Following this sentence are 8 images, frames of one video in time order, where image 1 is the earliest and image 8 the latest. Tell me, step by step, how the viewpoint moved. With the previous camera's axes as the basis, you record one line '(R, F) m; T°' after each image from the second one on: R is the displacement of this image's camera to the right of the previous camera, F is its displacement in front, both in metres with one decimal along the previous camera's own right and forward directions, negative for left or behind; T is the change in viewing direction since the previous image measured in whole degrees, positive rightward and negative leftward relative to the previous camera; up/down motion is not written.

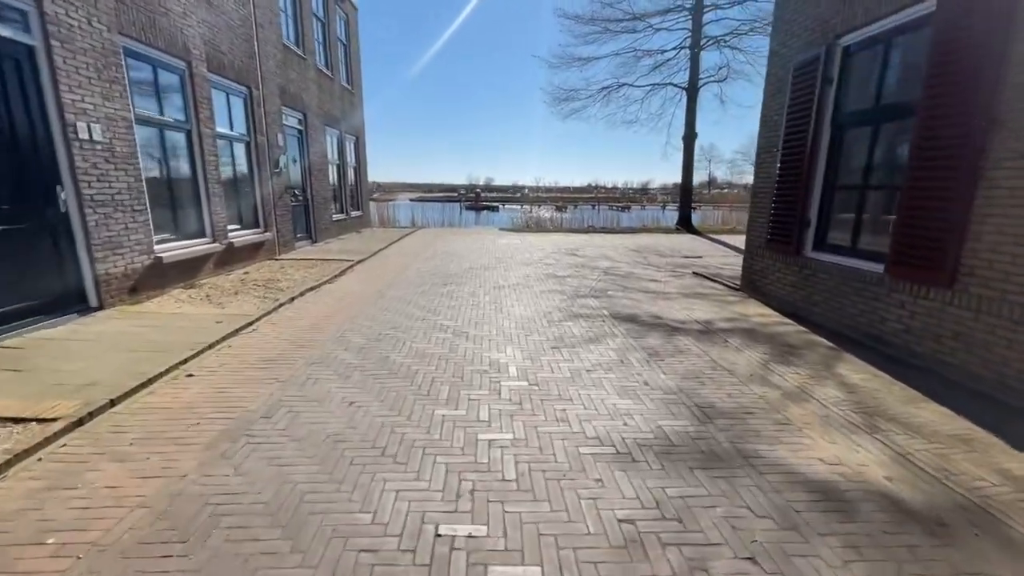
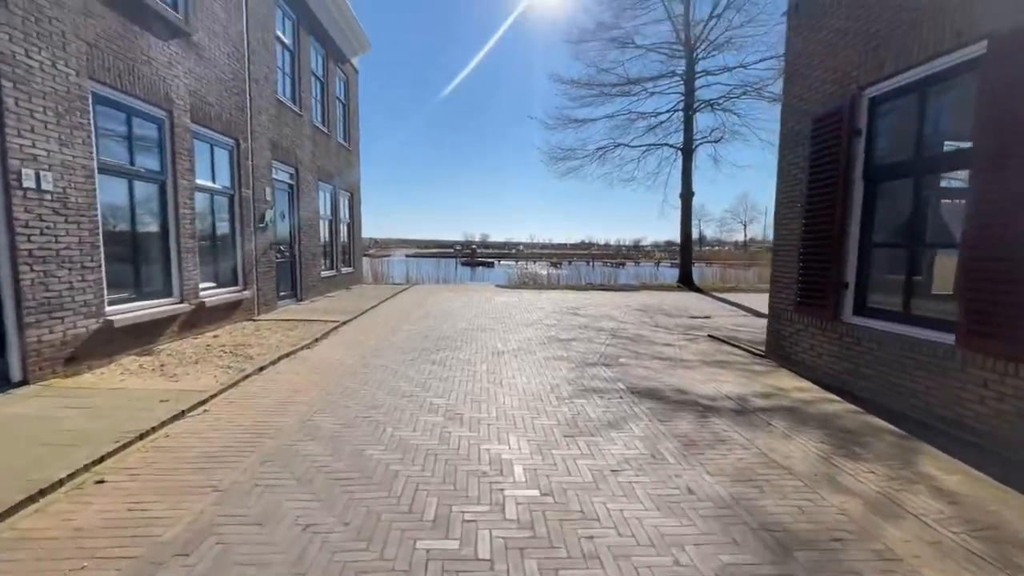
(-0.1, +0.8) m; +1°
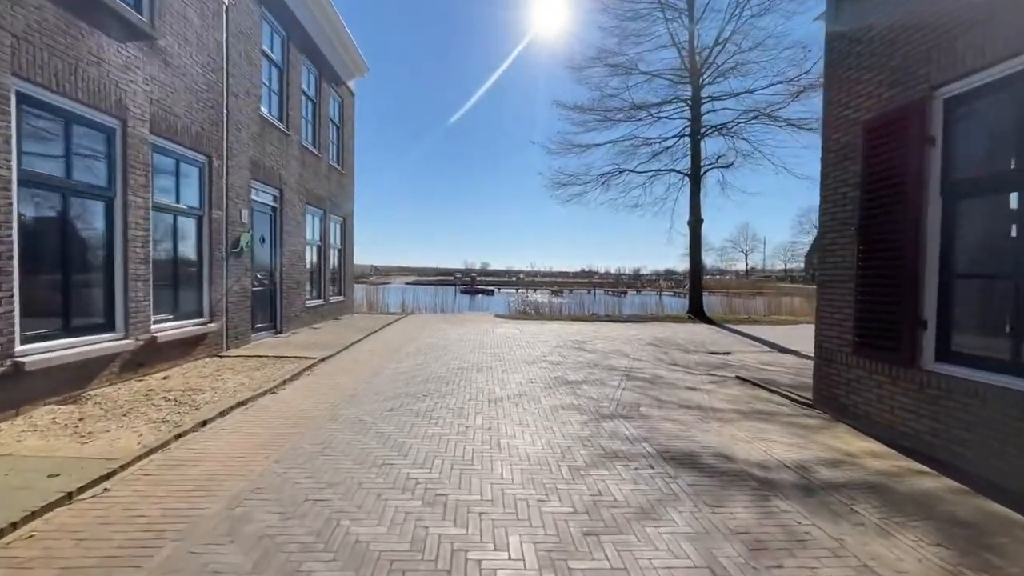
(0.0, +1.0) m; 0°
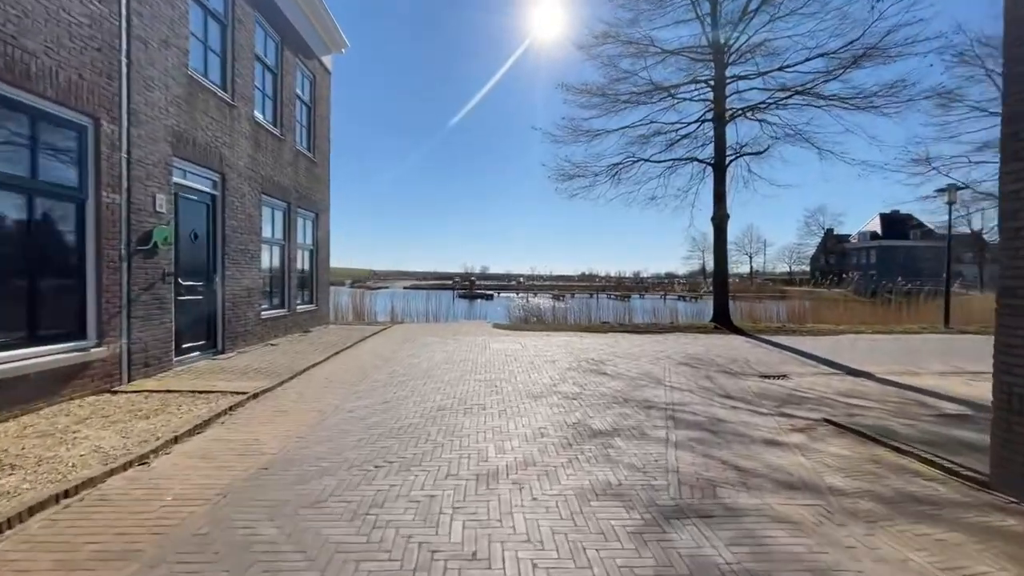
(0.0, +2.2) m; 0°
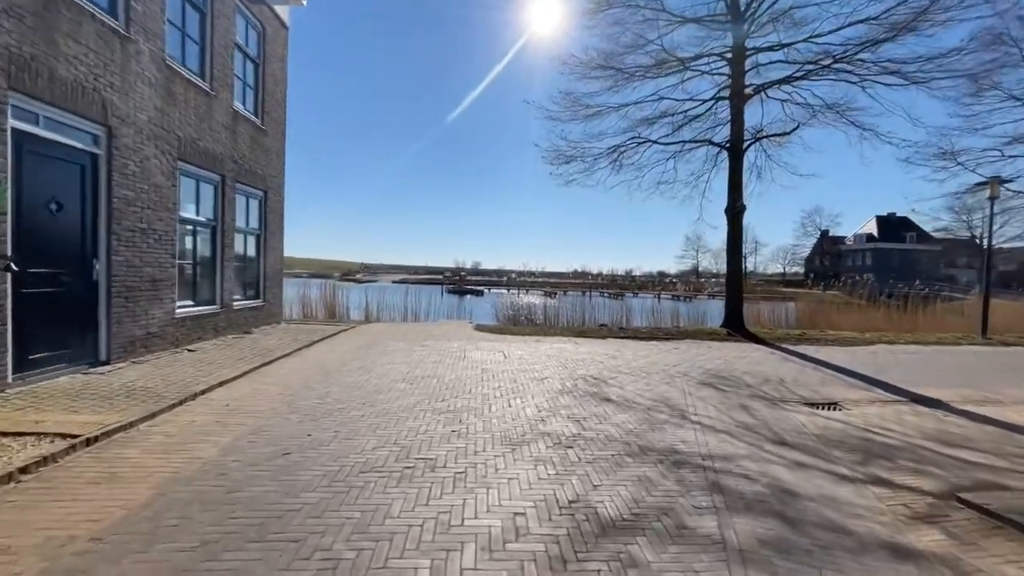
(+0.2, +2.0) m; +1°
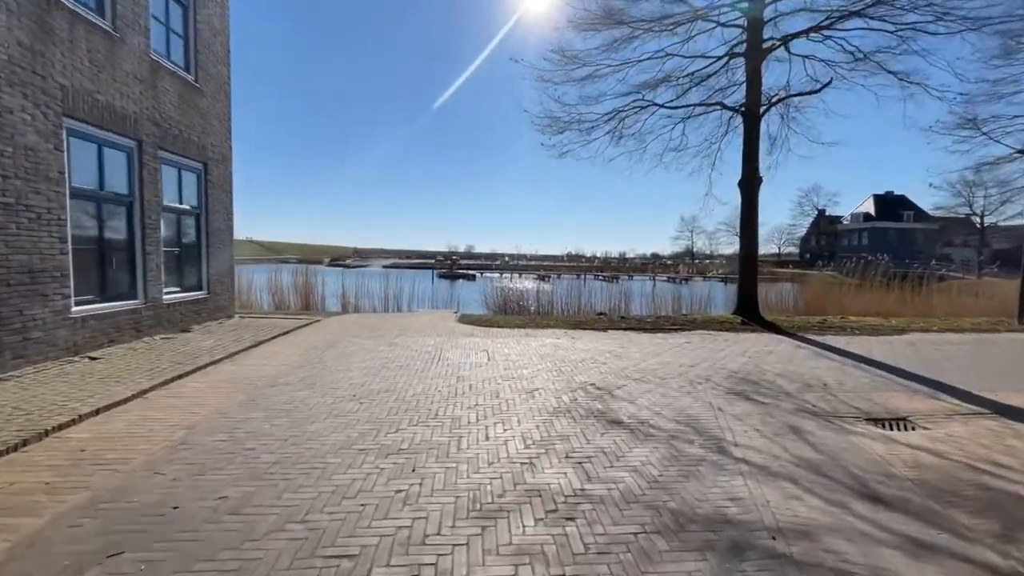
(+0.2, +1.6) m; +1°
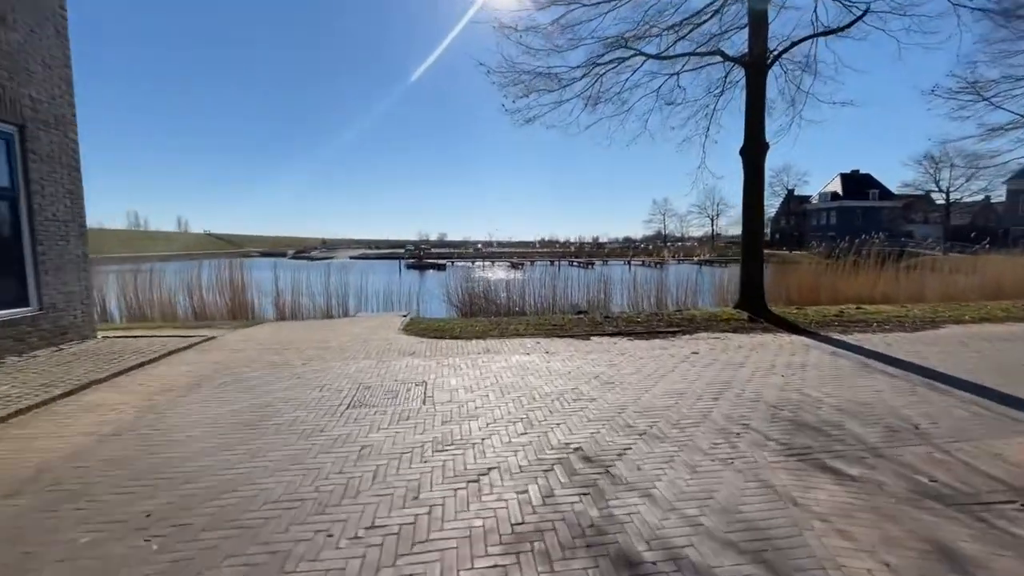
(+0.4, +2.4) m; +3°
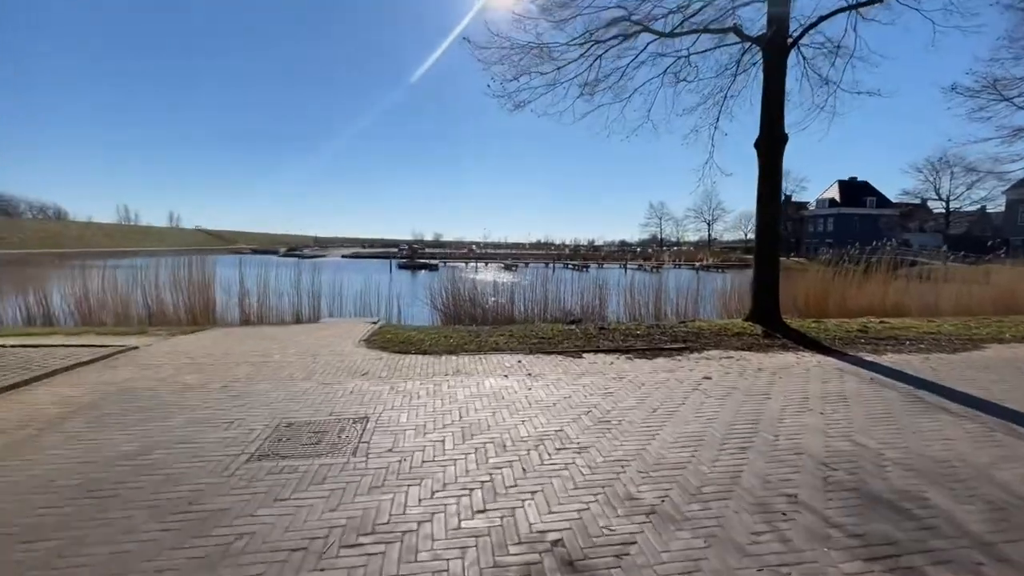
(+0.3, +1.3) m; +1°
